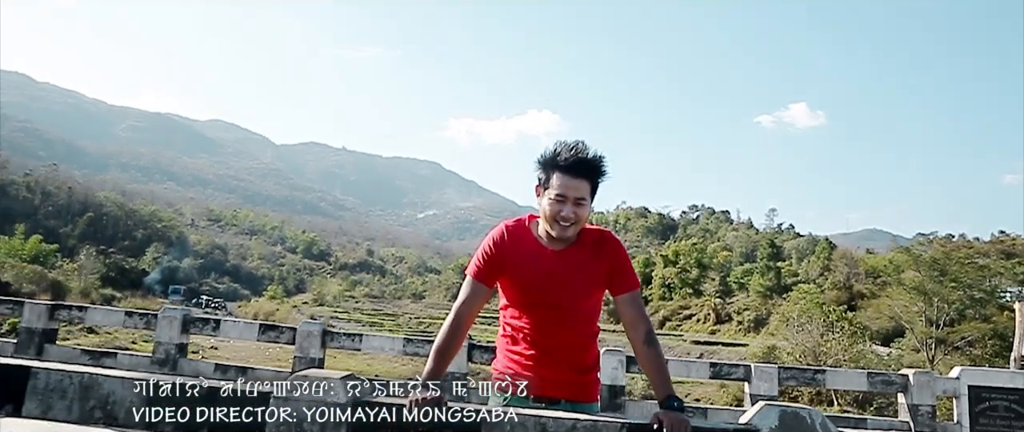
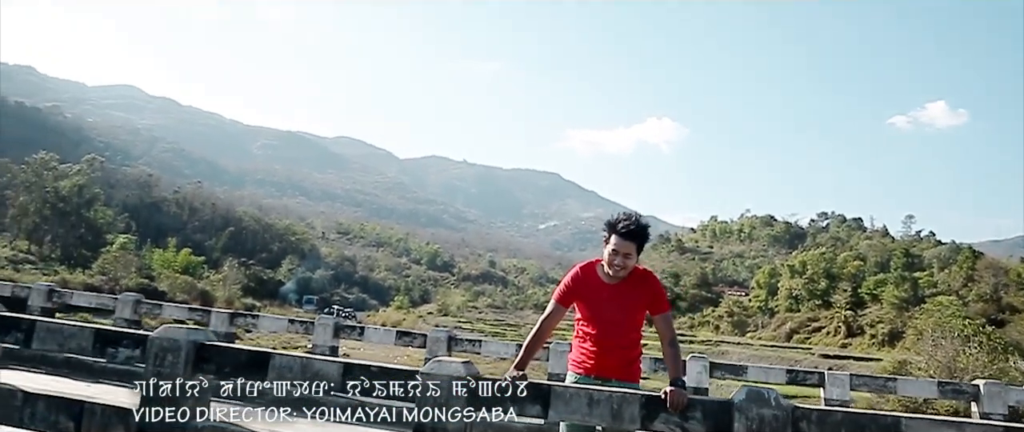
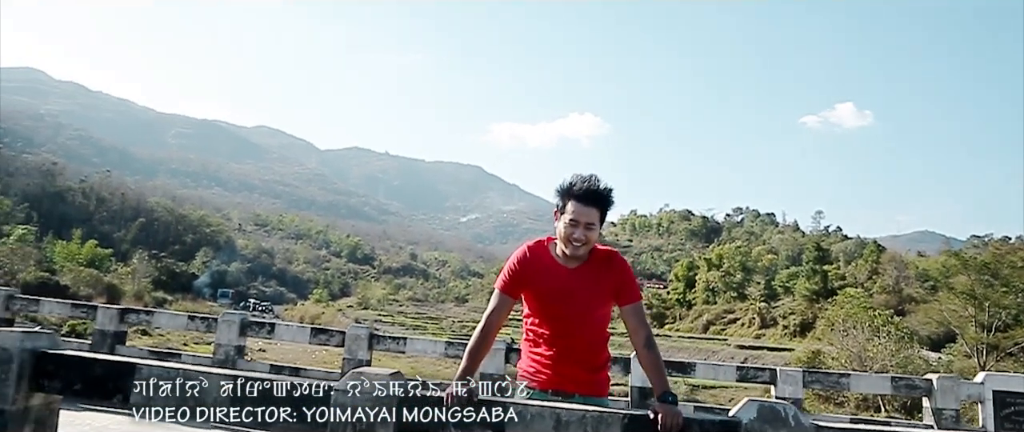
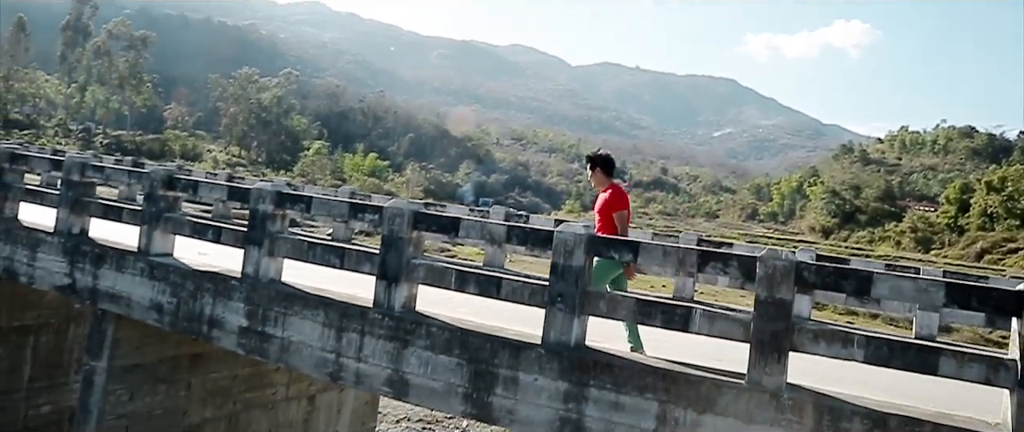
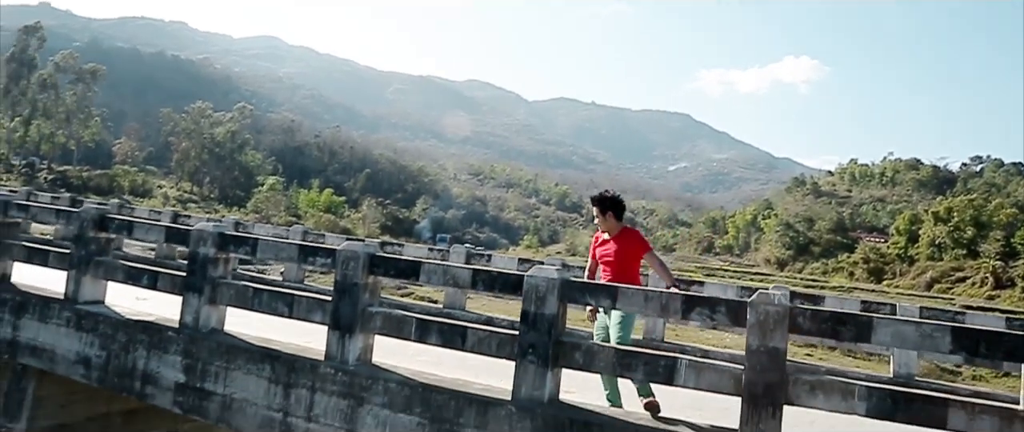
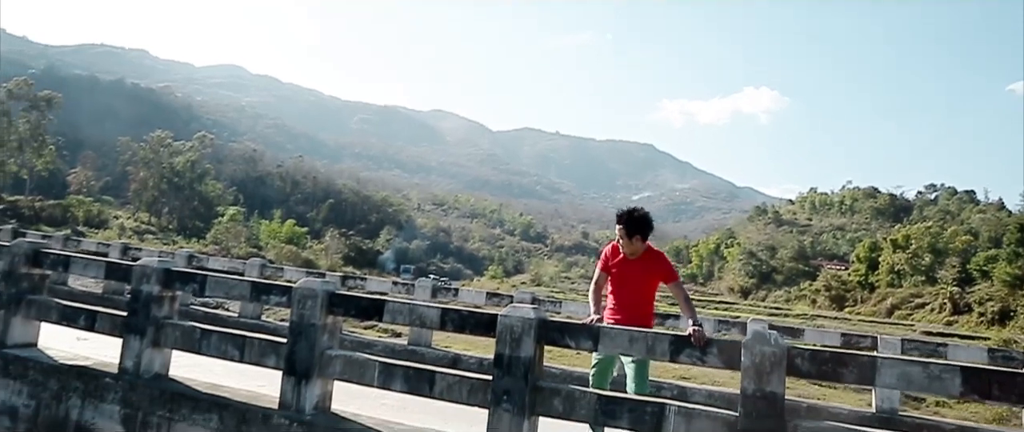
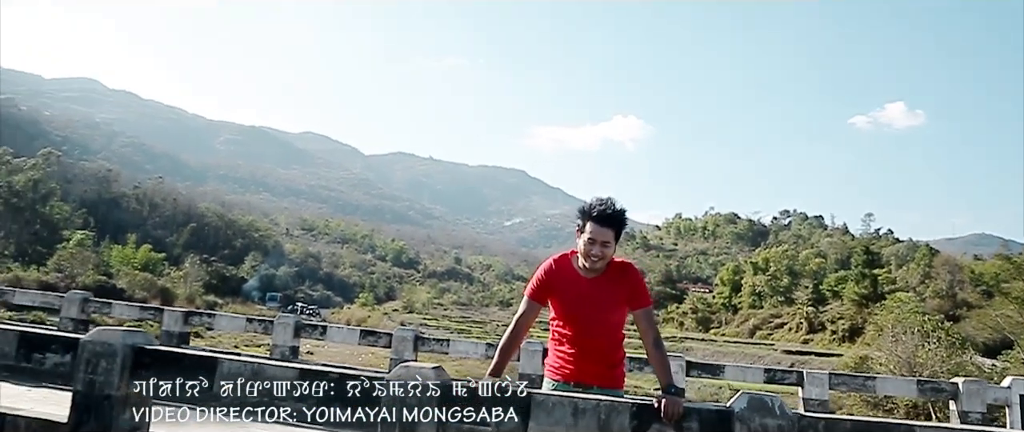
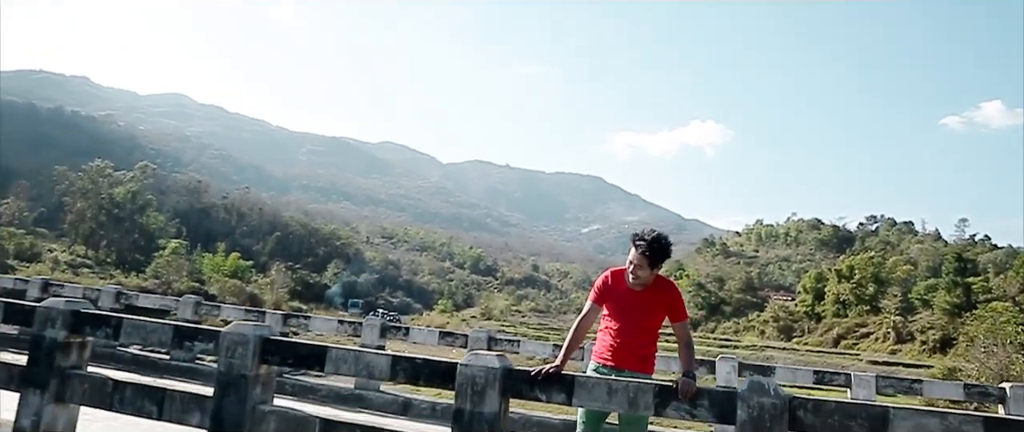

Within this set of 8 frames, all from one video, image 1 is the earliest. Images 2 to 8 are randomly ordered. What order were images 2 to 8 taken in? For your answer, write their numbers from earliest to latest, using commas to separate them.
3, 7, 2, 8, 6, 5, 4
